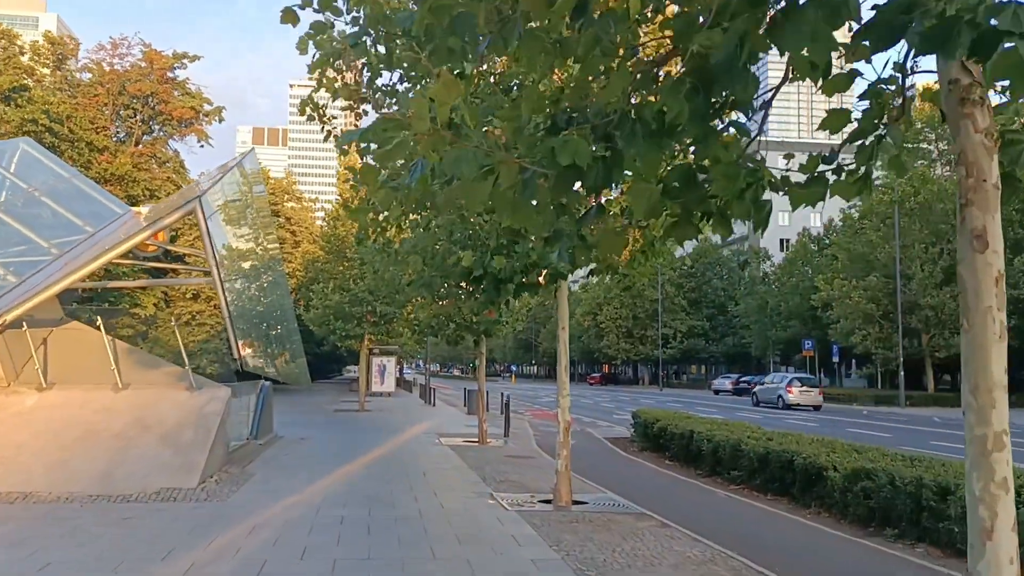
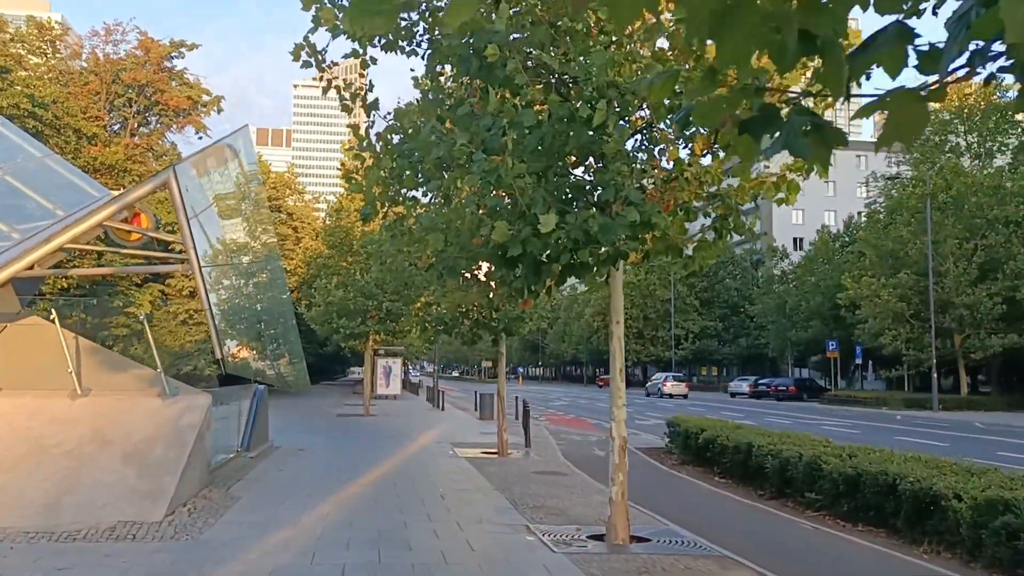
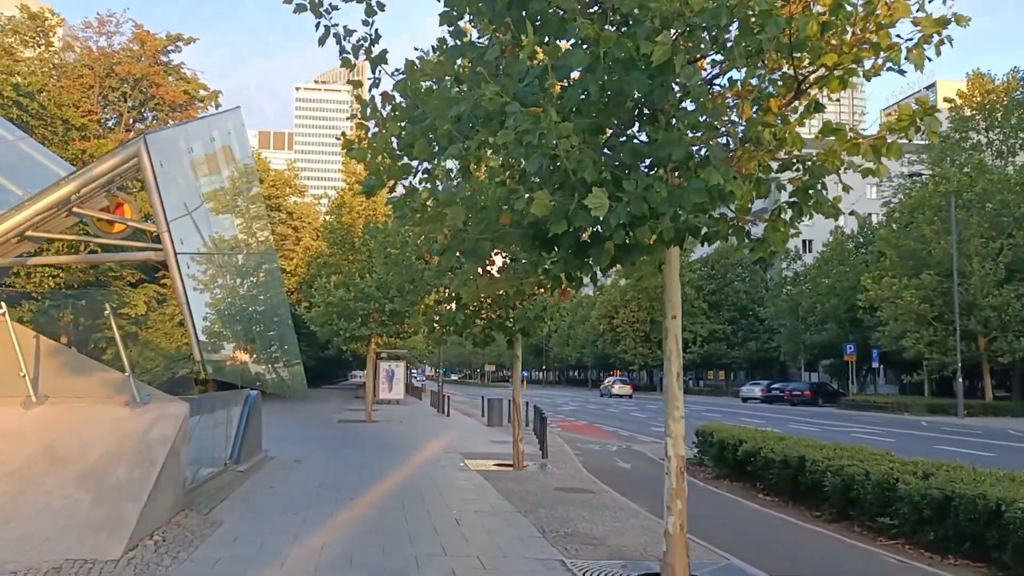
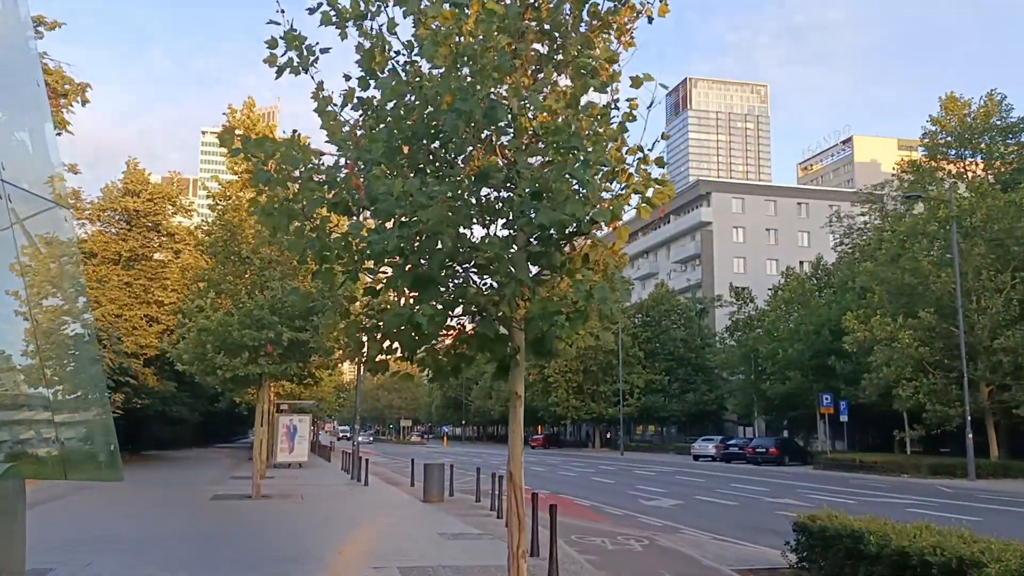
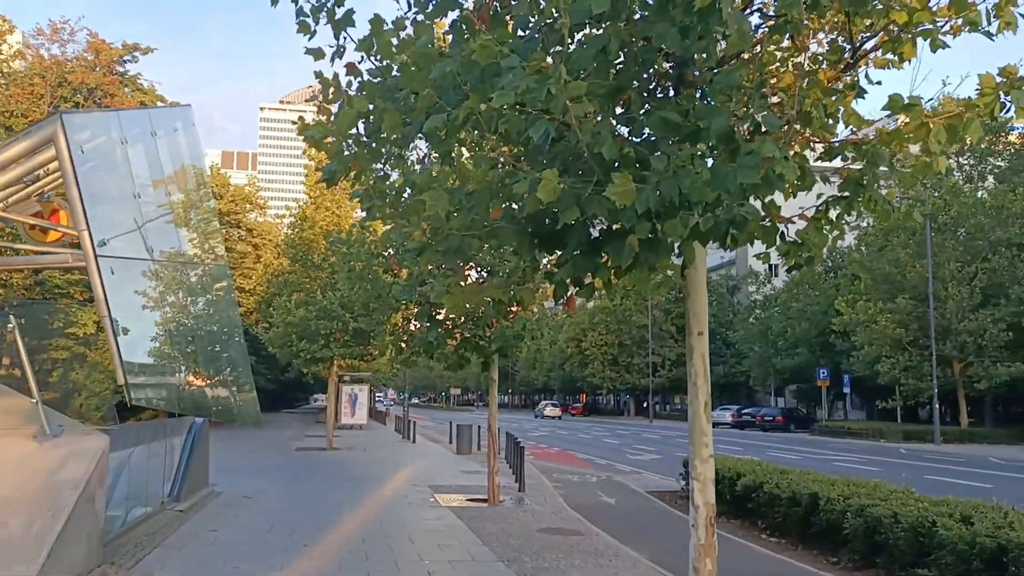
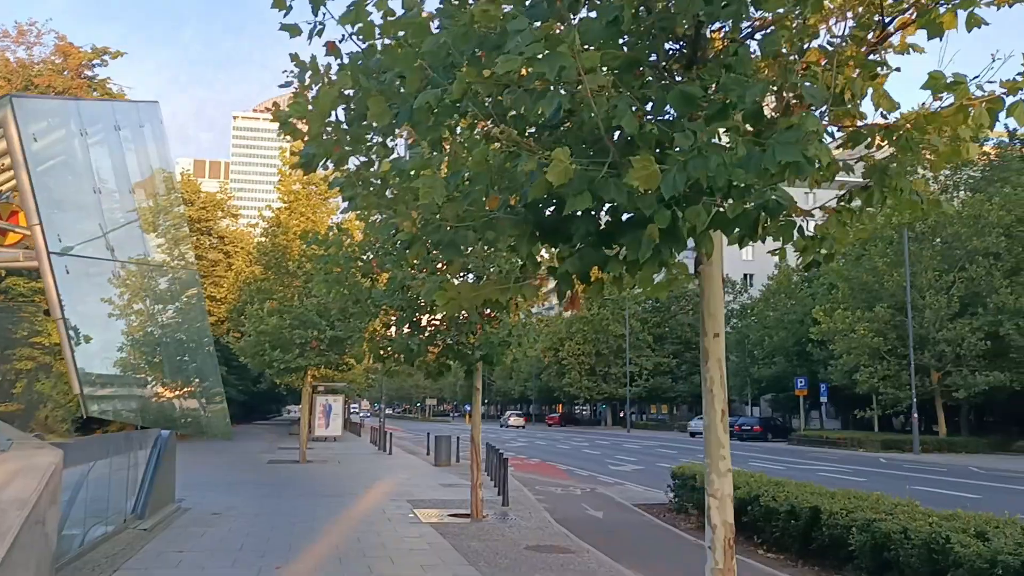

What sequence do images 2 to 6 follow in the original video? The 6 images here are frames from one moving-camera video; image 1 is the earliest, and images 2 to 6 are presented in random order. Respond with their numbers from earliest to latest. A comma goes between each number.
2, 3, 5, 6, 4
